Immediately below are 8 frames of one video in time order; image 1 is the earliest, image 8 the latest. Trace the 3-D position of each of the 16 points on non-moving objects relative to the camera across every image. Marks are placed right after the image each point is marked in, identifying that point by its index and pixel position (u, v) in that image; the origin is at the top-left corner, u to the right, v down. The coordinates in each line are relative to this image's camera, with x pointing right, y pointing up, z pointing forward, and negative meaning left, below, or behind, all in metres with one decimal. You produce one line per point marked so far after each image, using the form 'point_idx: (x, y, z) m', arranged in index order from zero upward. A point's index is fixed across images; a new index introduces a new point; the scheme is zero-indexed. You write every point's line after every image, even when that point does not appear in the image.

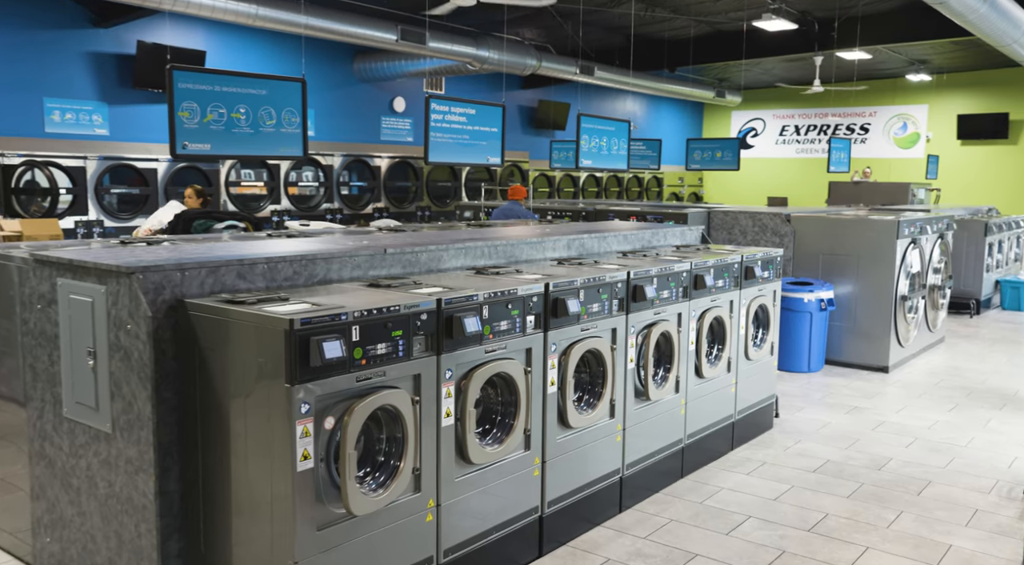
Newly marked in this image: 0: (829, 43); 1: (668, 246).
0: (+4.1, +3.1, +10.7) m
1: (+1.1, +0.3, +5.8) m
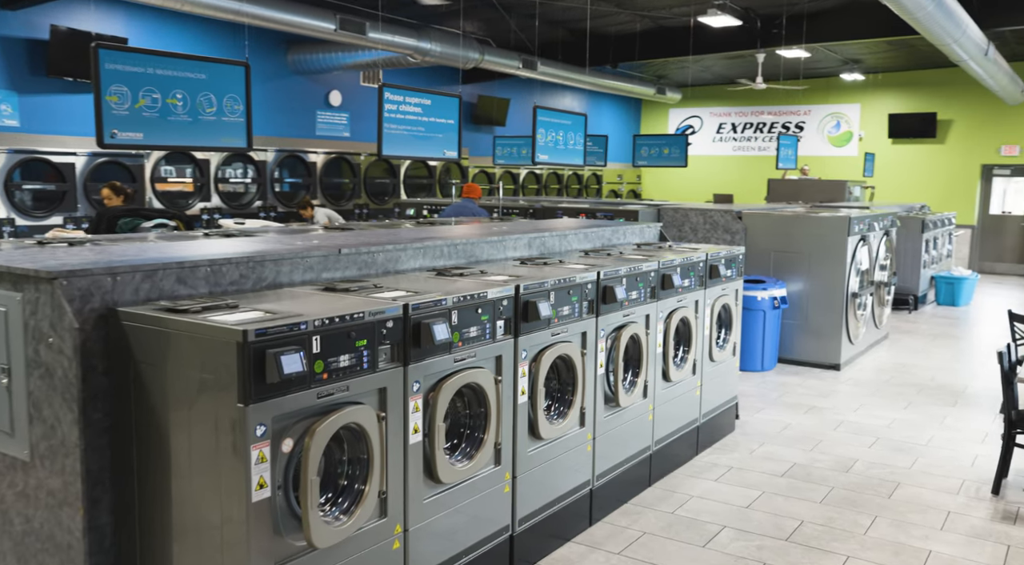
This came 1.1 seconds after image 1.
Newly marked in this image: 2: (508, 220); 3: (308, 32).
0: (+3.4, +3.2, +10.8) m
1: (+0.8, +0.3, +5.6) m
2: (+0.1, +0.6, +7.6) m
3: (-2.0, +2.5, +8.2) m
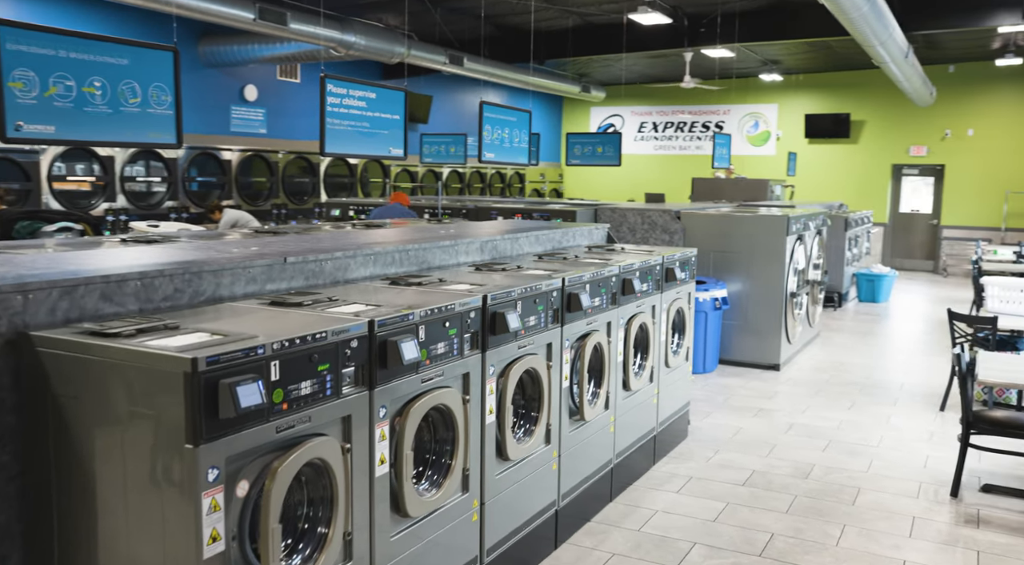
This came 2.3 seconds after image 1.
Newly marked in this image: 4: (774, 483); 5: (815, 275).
0: (+2.4, +3.2, +10.8) m
1: (+0.4, +0.2, +5.4) m
2: (-0.5, +0.5, +7.3) m
3: (-2.7, +2.4, +7.7) m
4: (+1.4, -1.1, +4.6) m
5: (+2.9, +0.1, +8.0) m
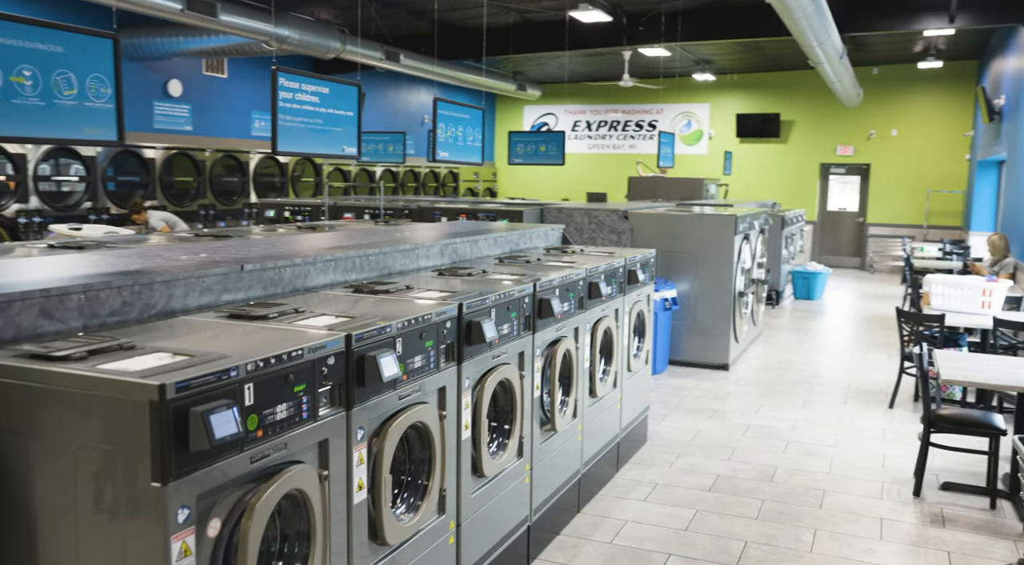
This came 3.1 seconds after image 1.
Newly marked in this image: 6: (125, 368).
0: (+1.6, +3.2, +10.8) m
1: (+0.1, +0.2, +5.2) m
2: (-1.0, +0.5, +7.0) m
3: (-3.2, +2.4, +7.3) m
4: (+1.2, -1.1, +4.5) m
5: (+2.4, +0.1, +8.0) m
6: (-0.9, -0.2, +1.9) m
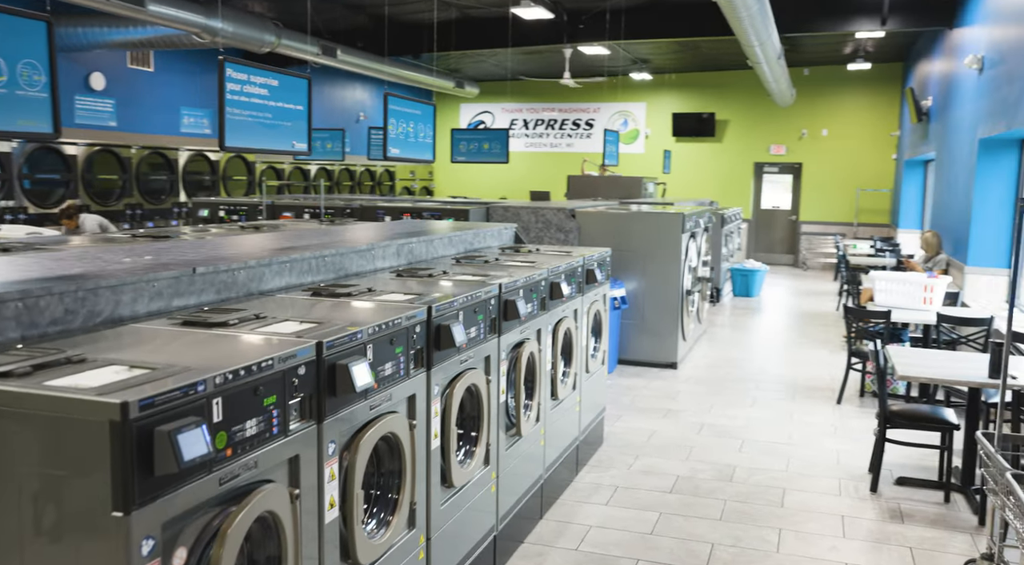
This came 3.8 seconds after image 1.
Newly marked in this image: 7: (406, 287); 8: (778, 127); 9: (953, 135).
0: (+0.9, +3.2, +10.8) m
1: (-0.1, +0.2, +5.1) m
2: (-1.4, +0.5, +6.8) m
3: (-3.6, +2.3, +6.9) m
4: (+1.0, -1.1, +4.5) m
5: (+1.9, +0.1, +8.1) m
6: (-0.9, -0.2, +1.7) m
7: (-0.4, 0.0, +3.4) m
8: (+4.8, +2.8, +15.0) m
9: (+4.4, +1.5, +8.3) m
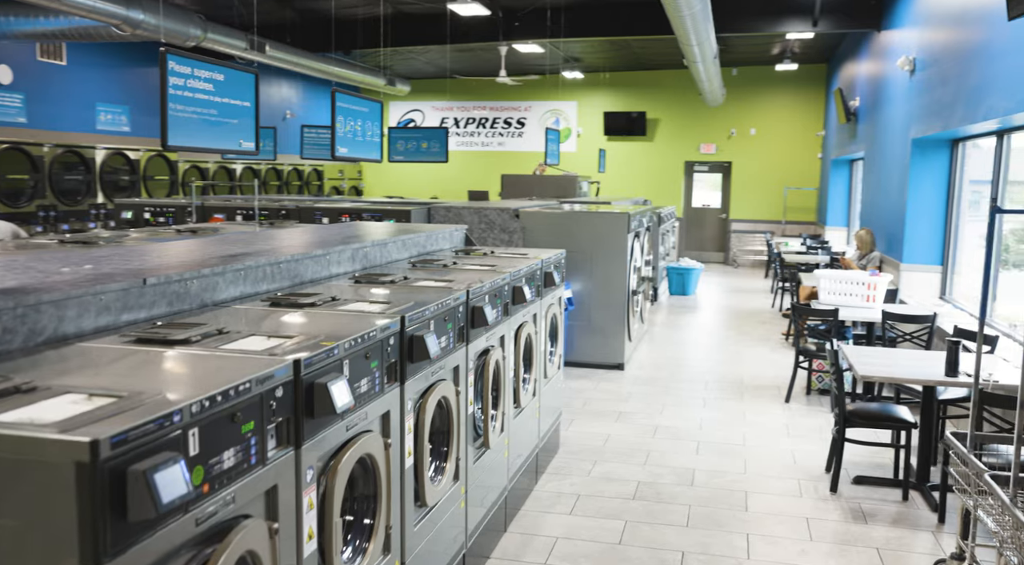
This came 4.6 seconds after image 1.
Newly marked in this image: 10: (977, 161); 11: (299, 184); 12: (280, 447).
0: (0.0, +3.2, +10.6) m
1: (-0.4, +0.2, +5.0) m
2: (-1.8, +0.5, +6.5) m
3: (-4.1, +2.3, +6.4) m
4: (+0.8, -1.1, +4.4) m
5: (+1.3, +0.1, +8.1) m
6: (-0.9, -0.2, +1.5) m
7: (-0.5, 0.0, +3.2) m
8: (+3.6, +2.9, +15.2) m
9: (+3.8, +1.5, +8.5) m
10: (+3.8, +1.0, +6.9) m
11: (-3.7, +1.7, +14.3) m
12: (-0.5, -0.4, +2.0) m
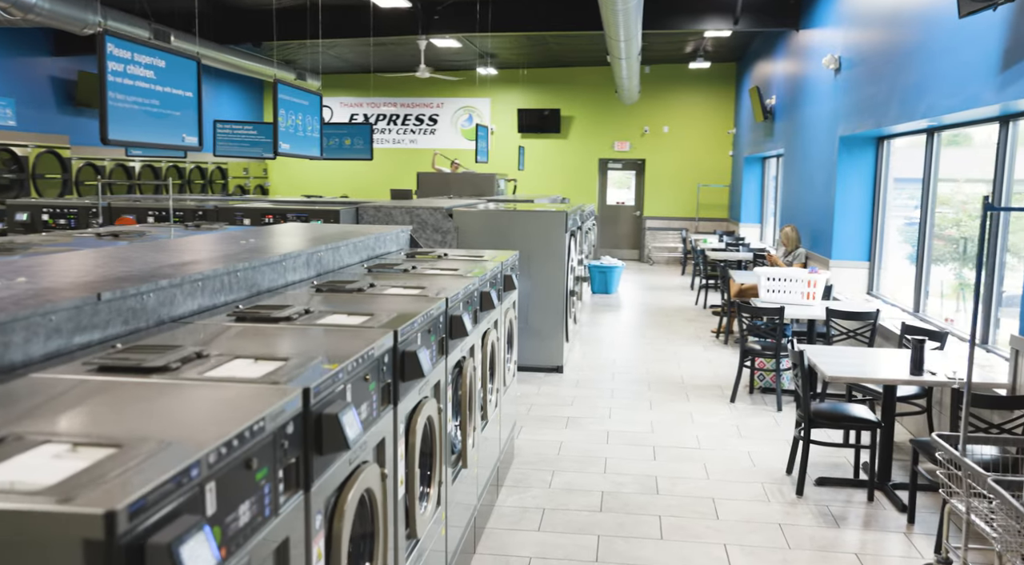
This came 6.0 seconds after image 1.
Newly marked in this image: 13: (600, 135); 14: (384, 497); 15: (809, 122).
0: (-1.0, +3.2, +10.4) m
1: (-0.7, +0.2, +4.7) m
2: (-2.3, +0.4, +6.1) m
3: (-4.5, +2.2, +5.6) m
4: (+0.6, -1.1, +4.3) m
5: (+0.7, +0.1, +8.0) m
6: (-0.7, -0.3, +1.2) m
7: (-0.6, -0.1, +2.9) m
8: (+2.0, +2.9, +15.4) m
9: (+3.1, +1.5, +8.7) m
10: (+3.3, +1.1, +7.1) m
11: (-5.0, +1.6, +13.6) m
12: (-0.4, -0.4, +1.7) m
13: (+1.6, +2.7, +15.4) m
14: (-0.3, -0.6, +2.3) m
15: (+3.1, +1.7, +8.7) m
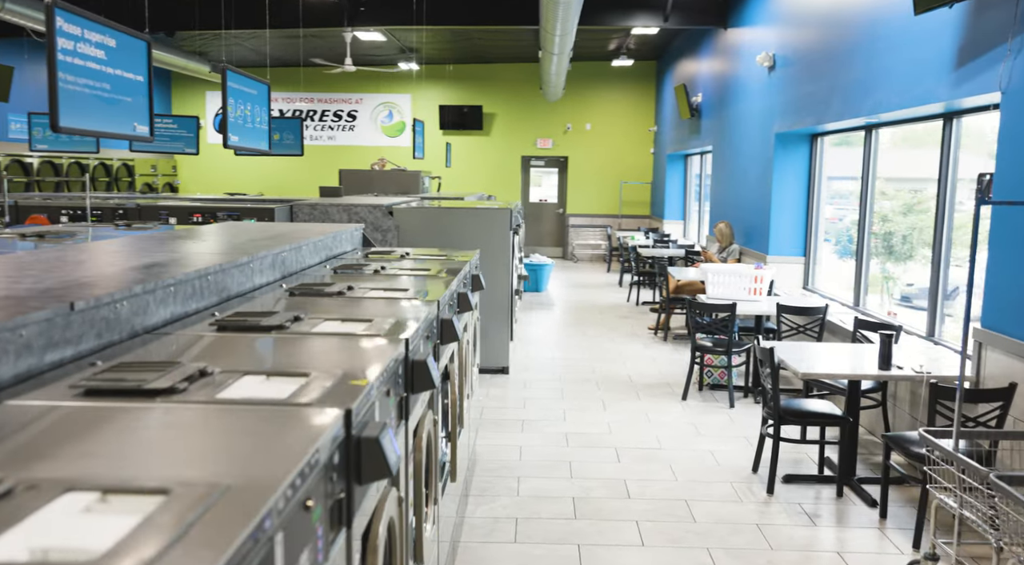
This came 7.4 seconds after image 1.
0: (-1.8, +3.2, +10.0) m
1: (-0.9, +0.2, +4.4) m
2: (-2.6, +0.4, +5.6) m
3: (-4.8, +2.1, +4.9) m
4: (+0.5, -1.1, +4.2) m
5: (+0.1, +0.1, +7.8) m
6: (-0.5, -0.3, +0.9) m
7: (-0.6, -0.1, +2.7) m
8: (+0.6, +2.9, +15.3) m
9: (+2.4, +1.6, +8.8) m
10: (+2.8, +1.1, +7.2) m
11: (-6.2, +1.6, +12.8) m
12: (-0.3, -0.4, +1.5) m
13: (+0.2, +2.8, +15.4) m
14: (-0.3, -0.6, +2.0) m
15: (+2.4, +1.7, +8.8) m
